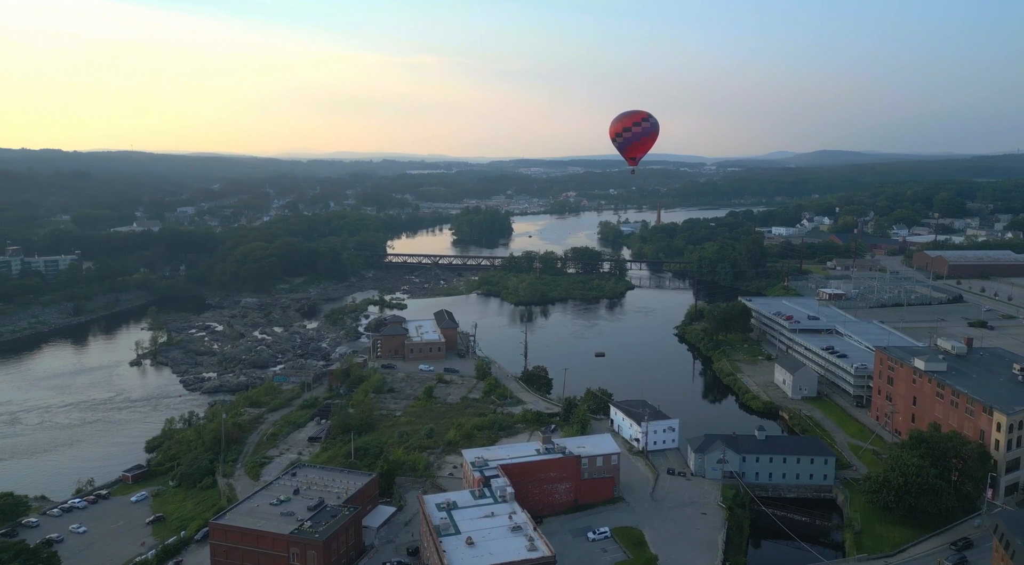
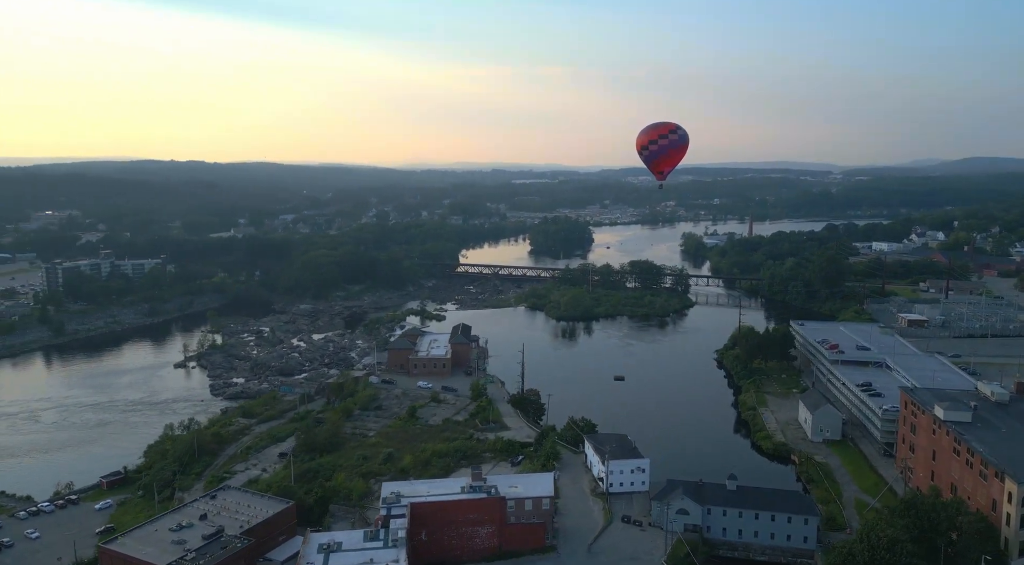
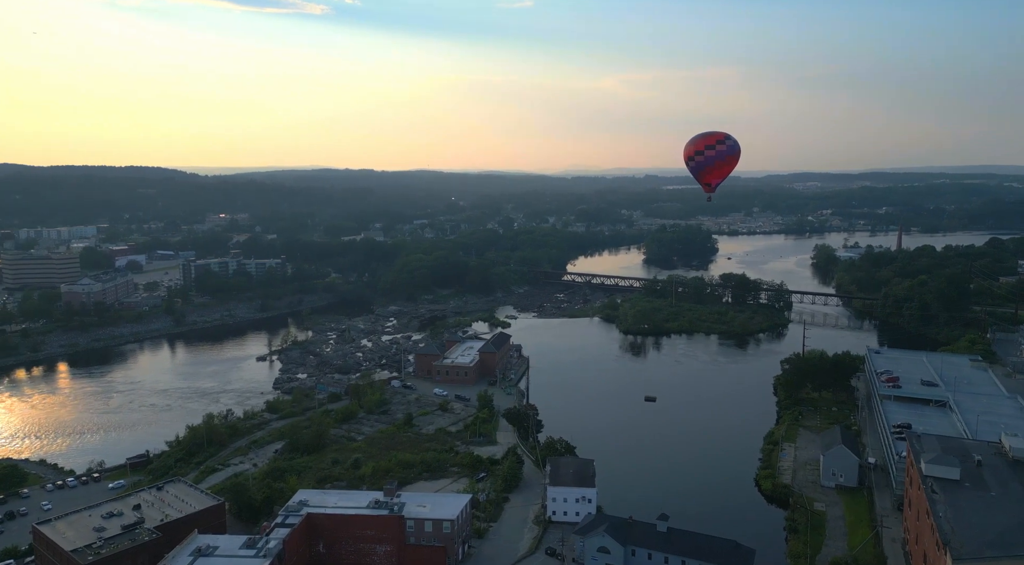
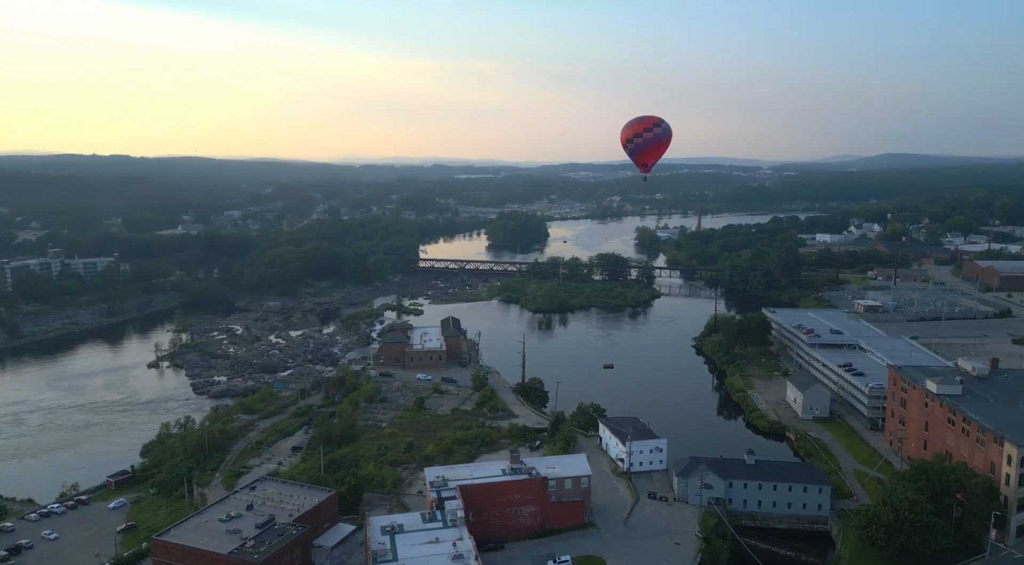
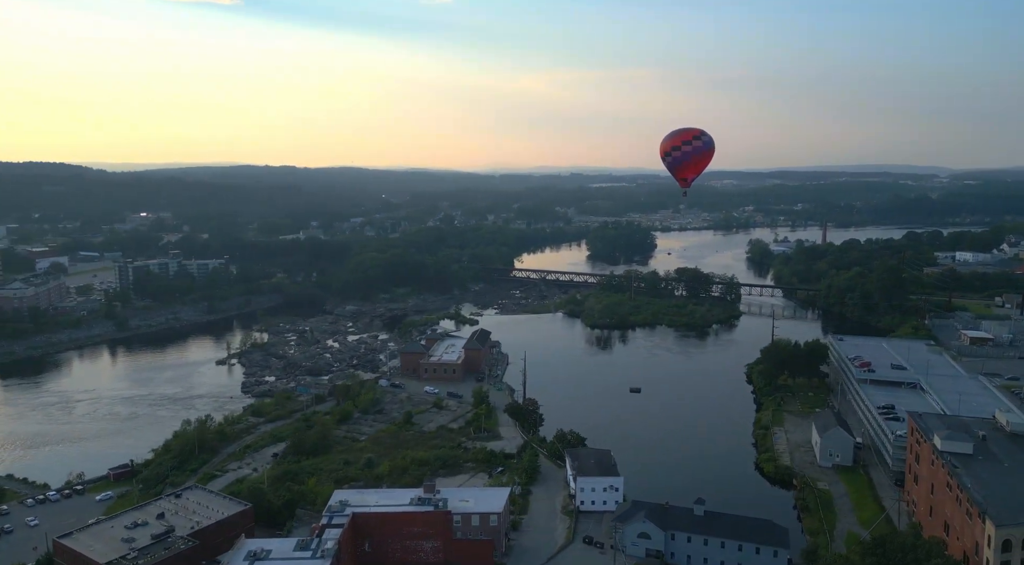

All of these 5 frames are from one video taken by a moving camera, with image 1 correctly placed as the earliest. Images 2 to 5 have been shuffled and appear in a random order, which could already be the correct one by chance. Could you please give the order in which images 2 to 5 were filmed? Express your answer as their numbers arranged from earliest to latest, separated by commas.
4, 2, 5, 3
